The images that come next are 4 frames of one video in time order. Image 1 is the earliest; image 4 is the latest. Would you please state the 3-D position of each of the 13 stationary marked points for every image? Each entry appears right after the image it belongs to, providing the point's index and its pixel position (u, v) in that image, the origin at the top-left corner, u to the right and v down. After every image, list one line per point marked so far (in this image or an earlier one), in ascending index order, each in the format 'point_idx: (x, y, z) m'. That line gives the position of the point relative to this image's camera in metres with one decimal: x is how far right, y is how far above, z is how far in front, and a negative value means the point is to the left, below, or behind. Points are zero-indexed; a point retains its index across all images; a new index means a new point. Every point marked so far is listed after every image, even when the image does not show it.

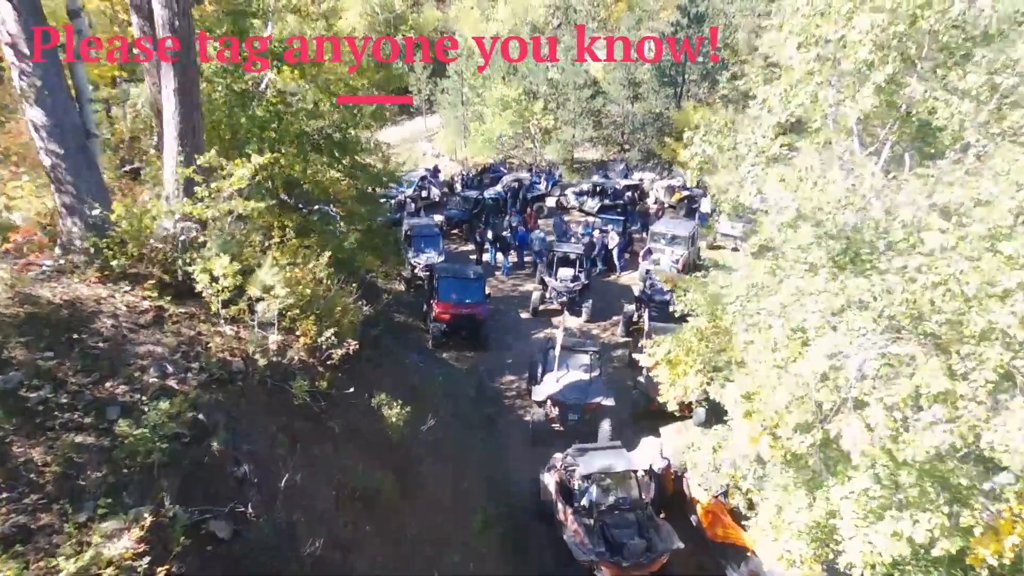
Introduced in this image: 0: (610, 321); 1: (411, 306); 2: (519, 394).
0: (+2.8, -0.9, +17.9) m
1: (-2.8, -0.5, +17.3) m
2: (+0.2, -2.3, +13.9) m
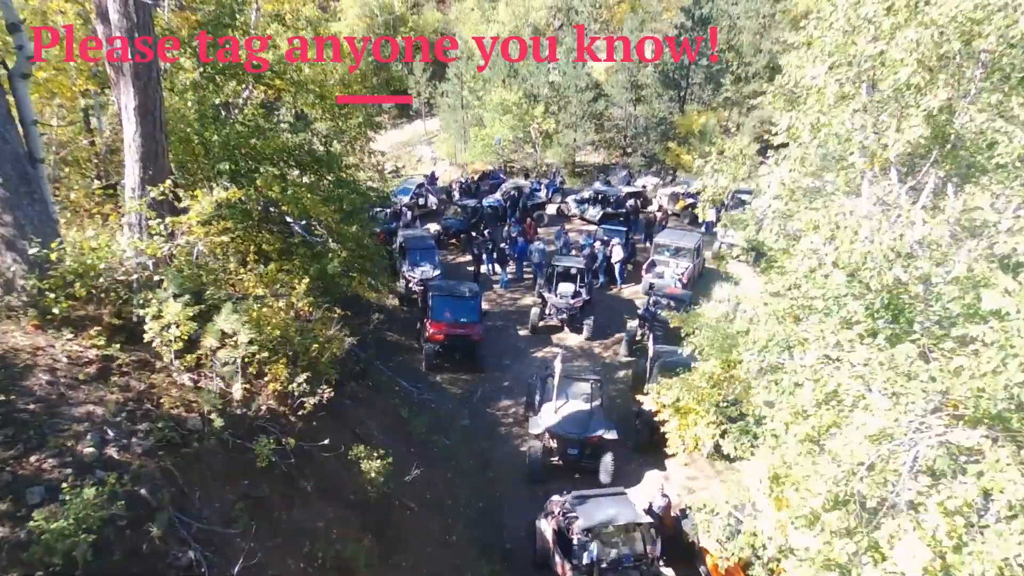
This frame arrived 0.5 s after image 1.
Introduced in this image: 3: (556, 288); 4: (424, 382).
0: (+2.7, -1.4, +17.2) m
1: (-2.8, -0.9, +16.6) m
2: (+0.1, -2.8, +13.2) m
3: (+1.2, 0.0, +17.4) m
4: (-1.9, -2.1, +14.2) m
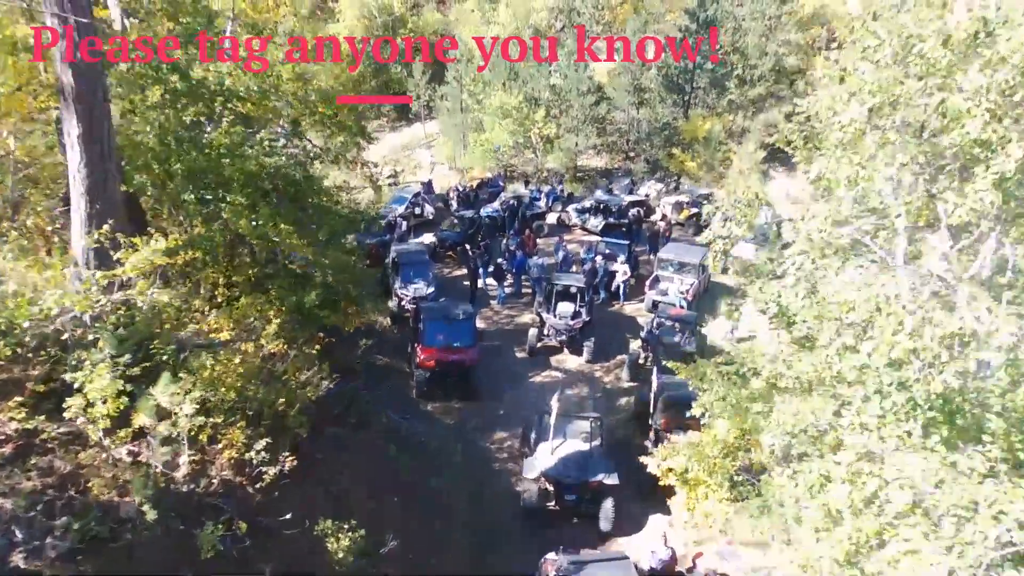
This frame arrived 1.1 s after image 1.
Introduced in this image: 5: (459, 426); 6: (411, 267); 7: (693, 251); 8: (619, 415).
0: (+2.6, -1.9, +16.4) m
1: (-2.9, -1.5, +15.8) m
2: (0.0, -3.3, +12.4) m
3: (+1.1, -0.5, +16.6) m
4: (-2.0, -2.6, +13.4) m
5: (-1.1, -2.9, +13.2) m
6: (-3.0, +0.6, +18.6) m
7: (+5.6, +1.2, +19.8) m
8: (+2.4, -2.8, +14.0) m
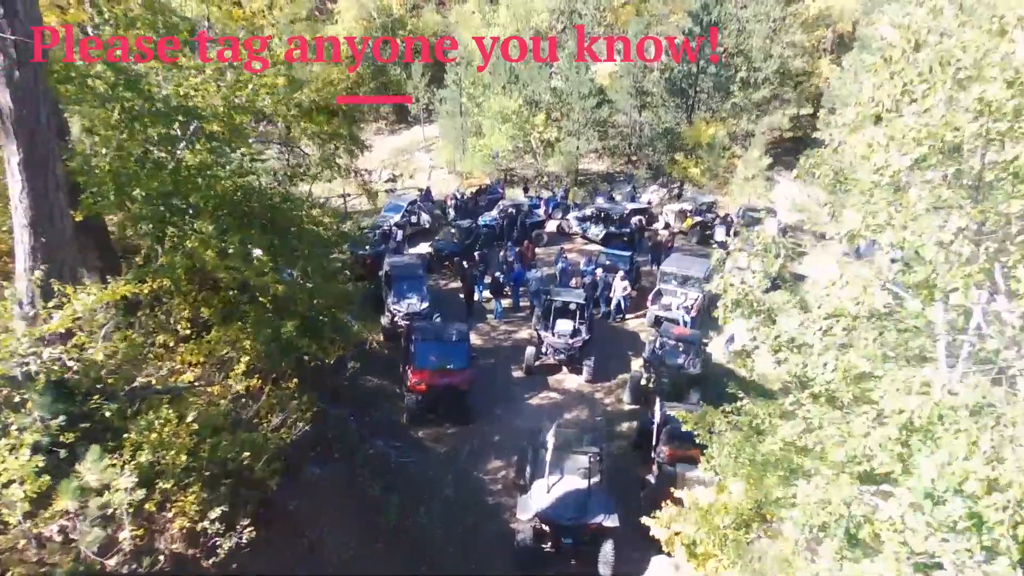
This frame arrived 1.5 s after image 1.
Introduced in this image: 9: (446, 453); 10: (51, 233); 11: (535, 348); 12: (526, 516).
0: (+2.5, -2.3, +15.7) m
1: (-3.0, -1.9, +15.2) m
2: (-0.1, -3.7, +11.7) m
3: (+1.0, -0.9, +15.9) m
4: (-2.1, -3.1, +12.7) m
5: (-1.2, -3.3, +12.6) m
6: (-3.0, +0.2, +18.0) m
7: (+5.6, +0.7, +19.1) m
8: (+2.3, -3.2, +13.3) m
9: (-1.3, -3.3, +12.6) m
10: (-4.9, +0.6, +6.7) m
11: (+0.6, -1.5, +15.8) m
12: (+0.2, -3.5, +9.7) m
